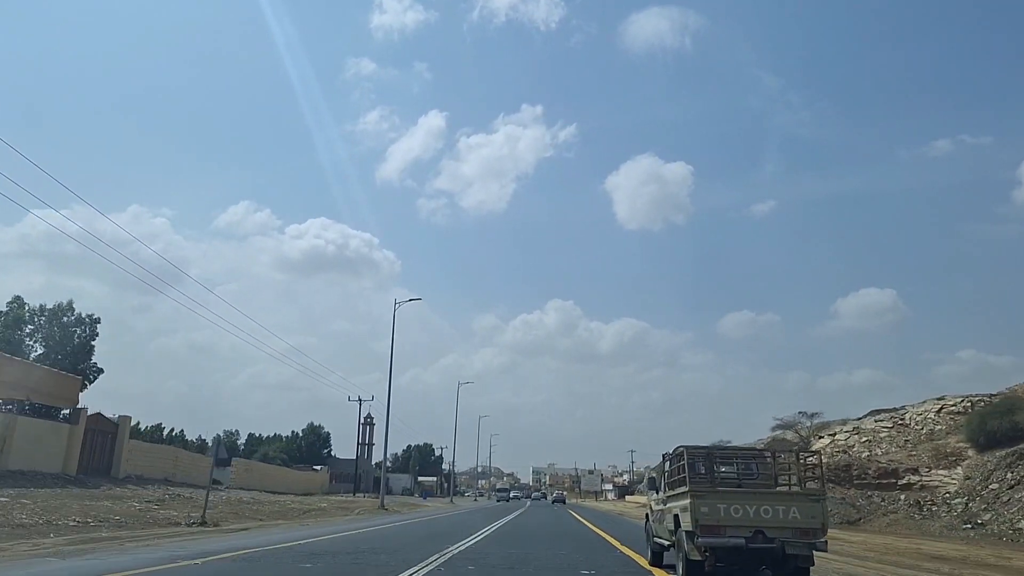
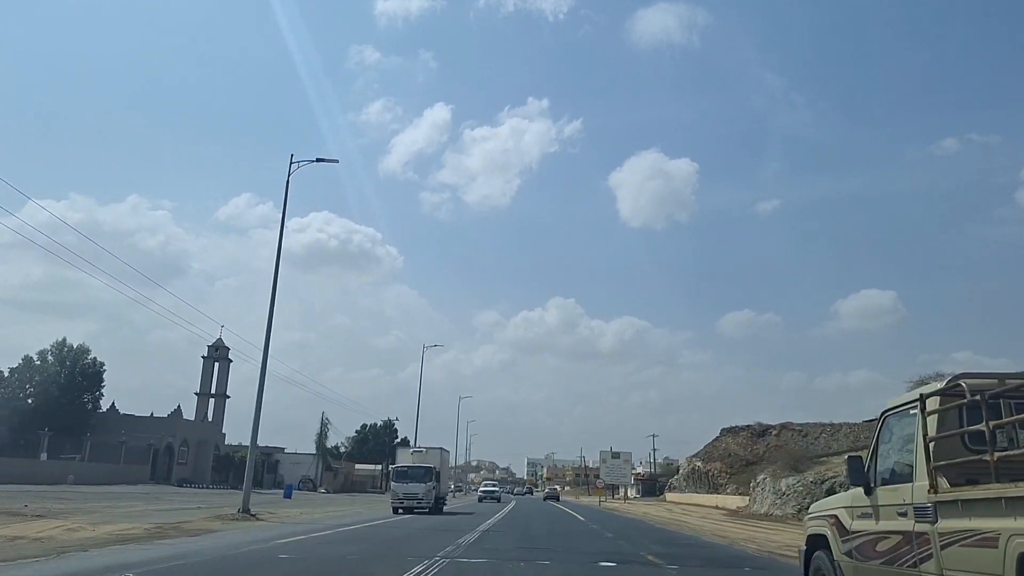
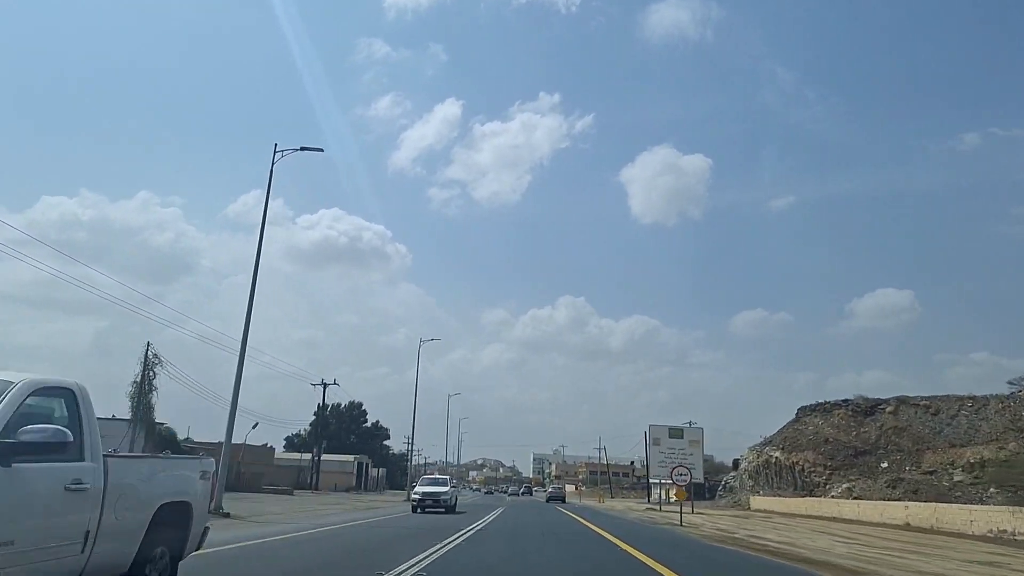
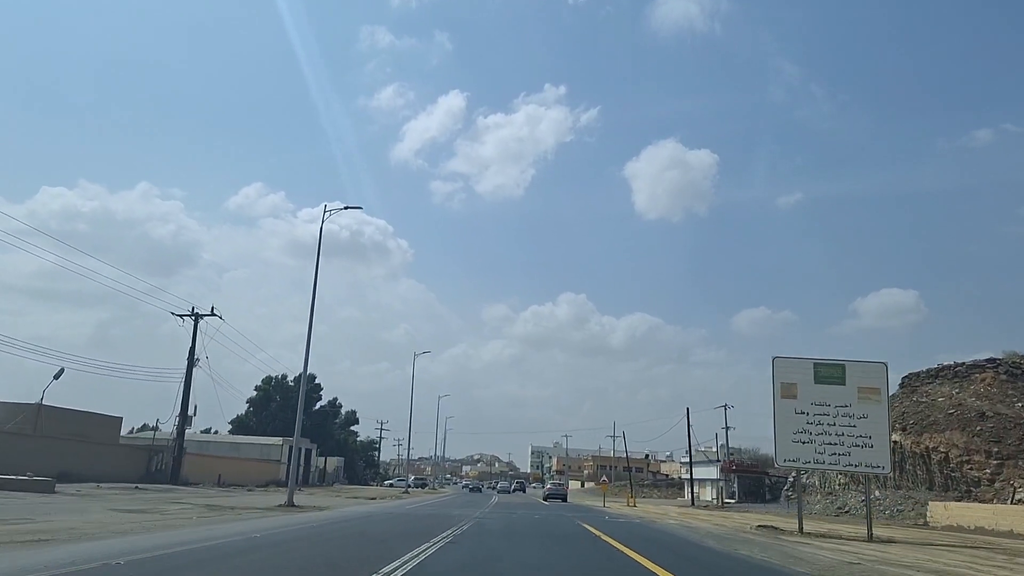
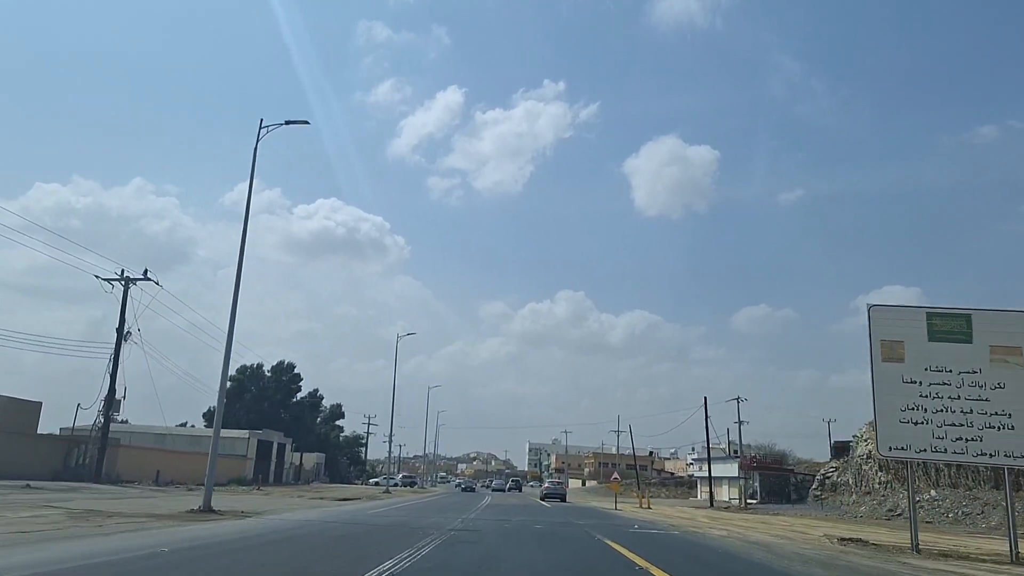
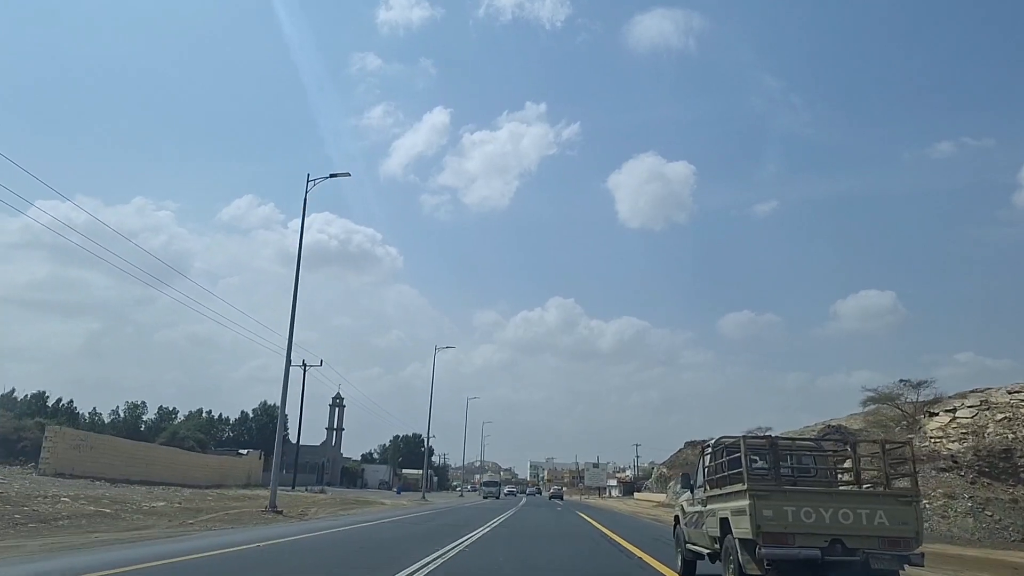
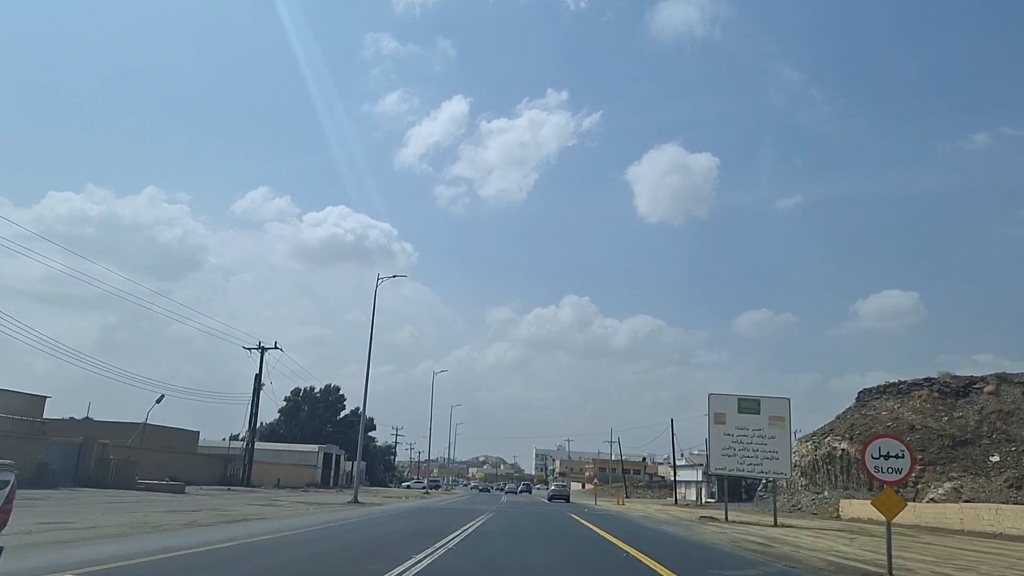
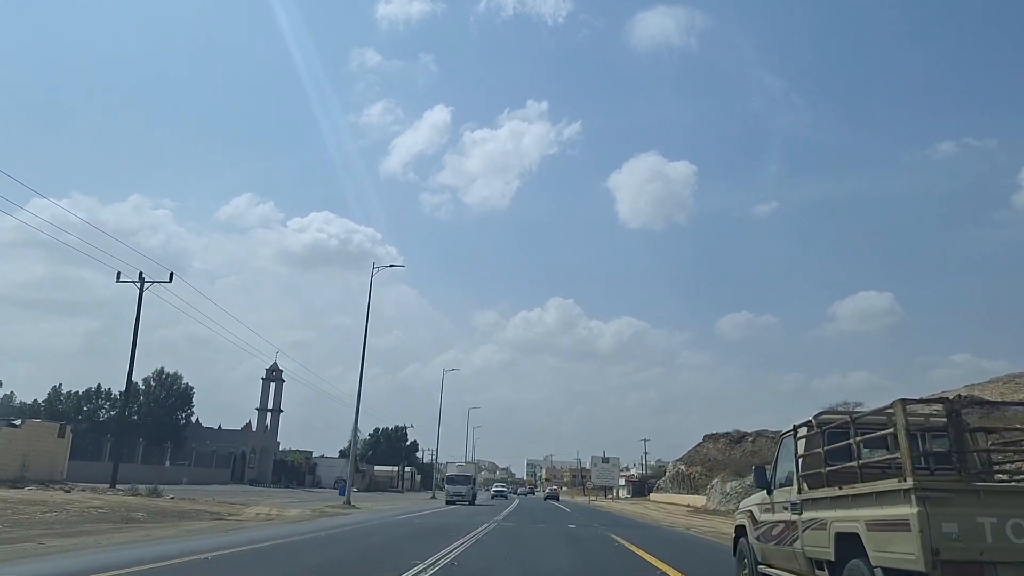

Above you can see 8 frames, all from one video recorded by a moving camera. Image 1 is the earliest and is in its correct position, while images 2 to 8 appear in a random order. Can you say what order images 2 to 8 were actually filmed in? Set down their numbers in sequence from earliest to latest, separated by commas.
6, 8, 2, 3, 7, 4, 5
